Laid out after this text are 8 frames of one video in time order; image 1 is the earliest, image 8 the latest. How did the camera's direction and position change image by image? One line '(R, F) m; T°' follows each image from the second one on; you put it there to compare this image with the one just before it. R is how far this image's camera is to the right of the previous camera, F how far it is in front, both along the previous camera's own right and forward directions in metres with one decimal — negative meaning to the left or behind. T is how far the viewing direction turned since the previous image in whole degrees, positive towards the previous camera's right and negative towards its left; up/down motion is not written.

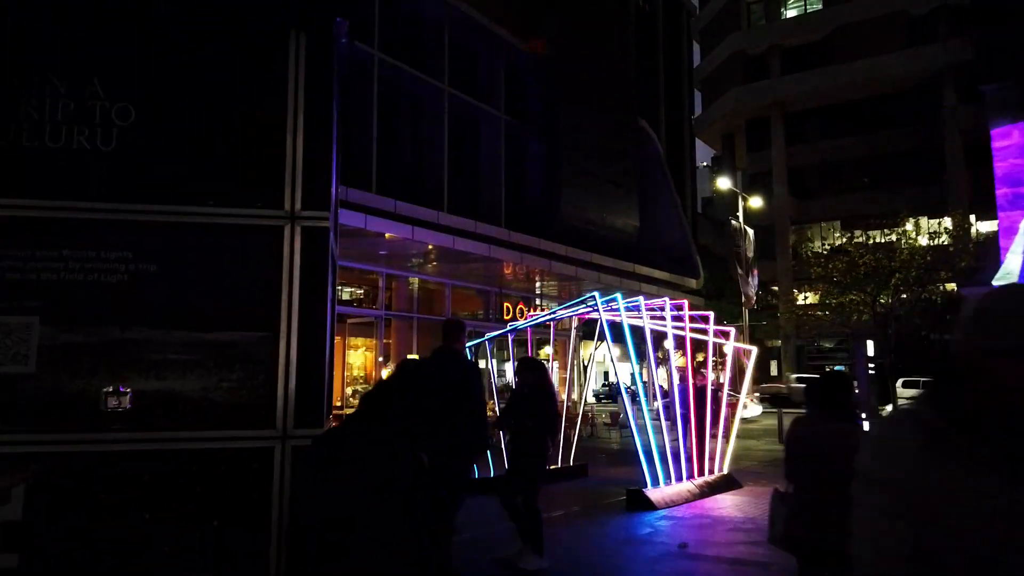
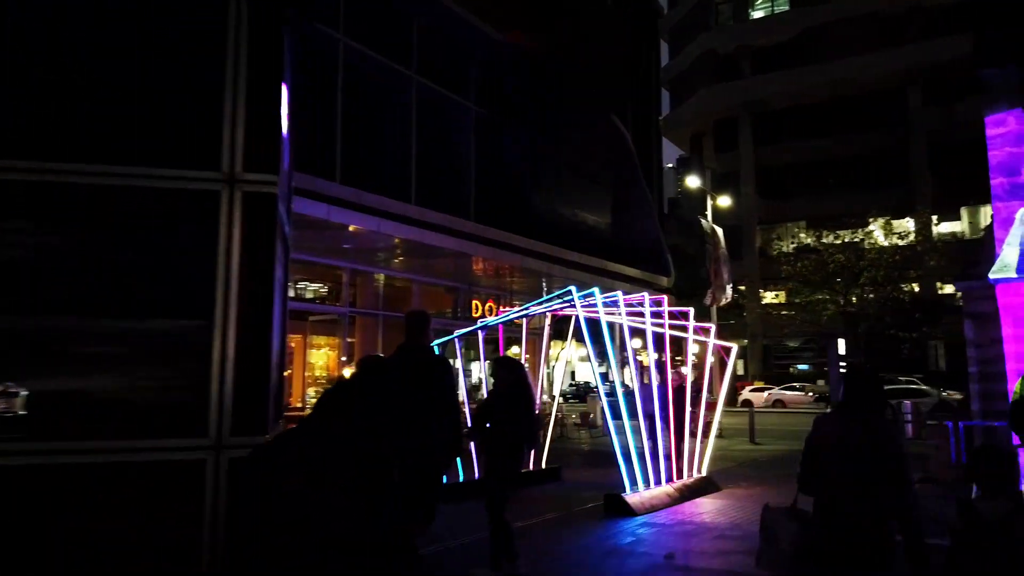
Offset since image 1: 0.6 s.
(-0.1, +0.6) m; +3°
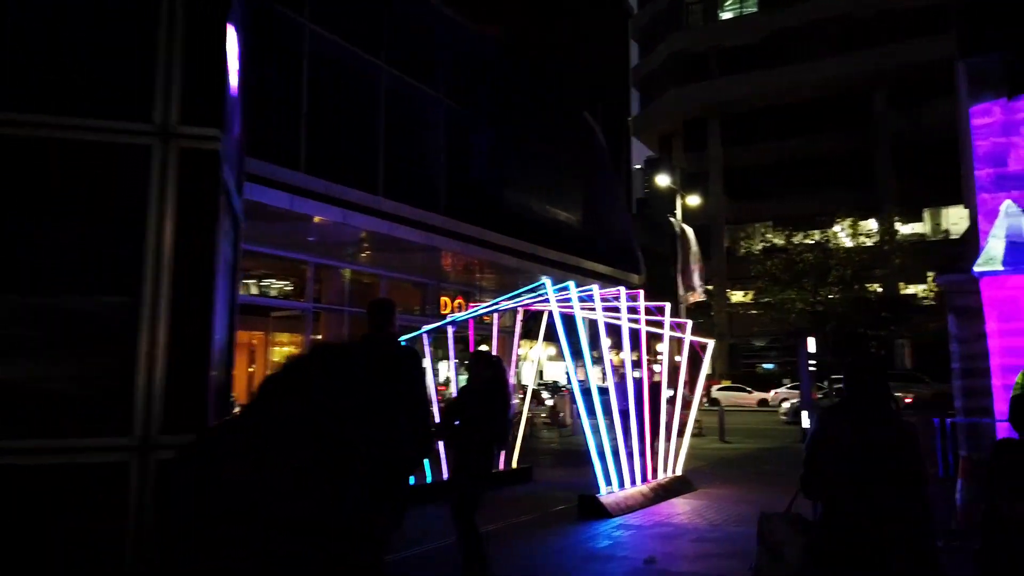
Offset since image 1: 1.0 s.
(0.0, +0.4) m; +2°
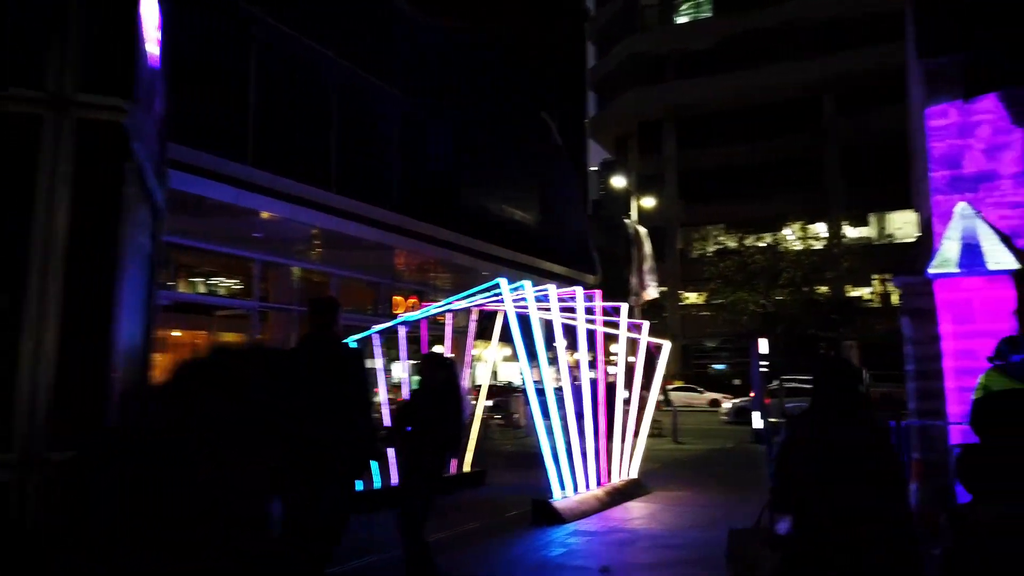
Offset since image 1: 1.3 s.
(0.0, +0.3) m; +3°
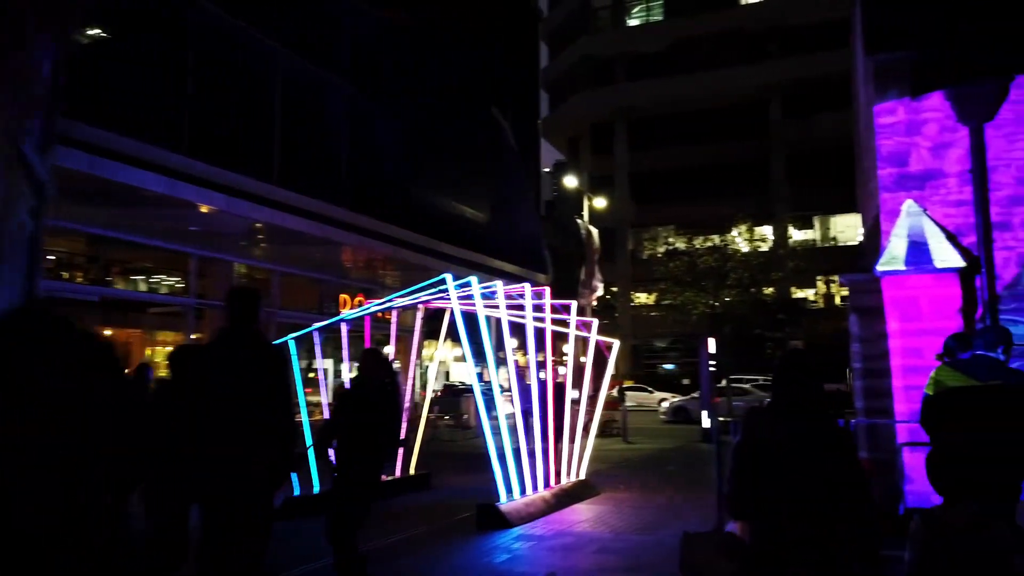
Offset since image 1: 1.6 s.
(+0.1, +0.3) m; +4°
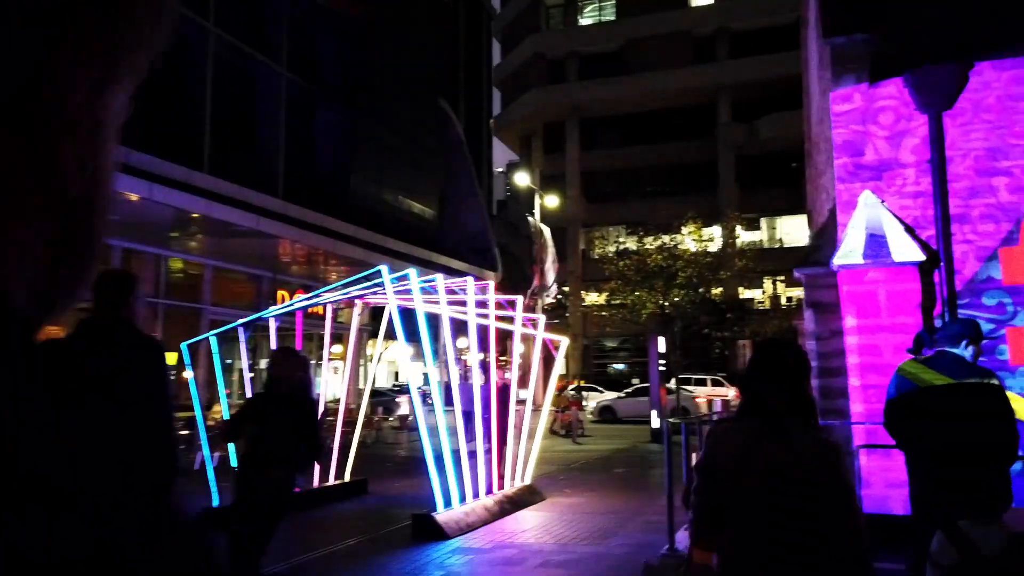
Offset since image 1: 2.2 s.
(+0.1, +0.6) m; +4°
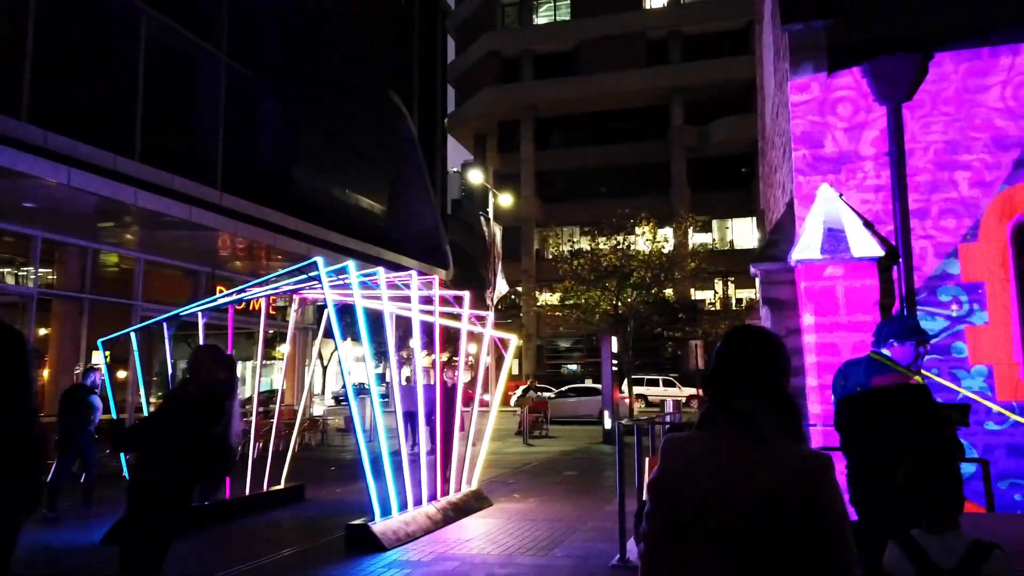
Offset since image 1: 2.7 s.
(+0.1, +0.5) m; +4°
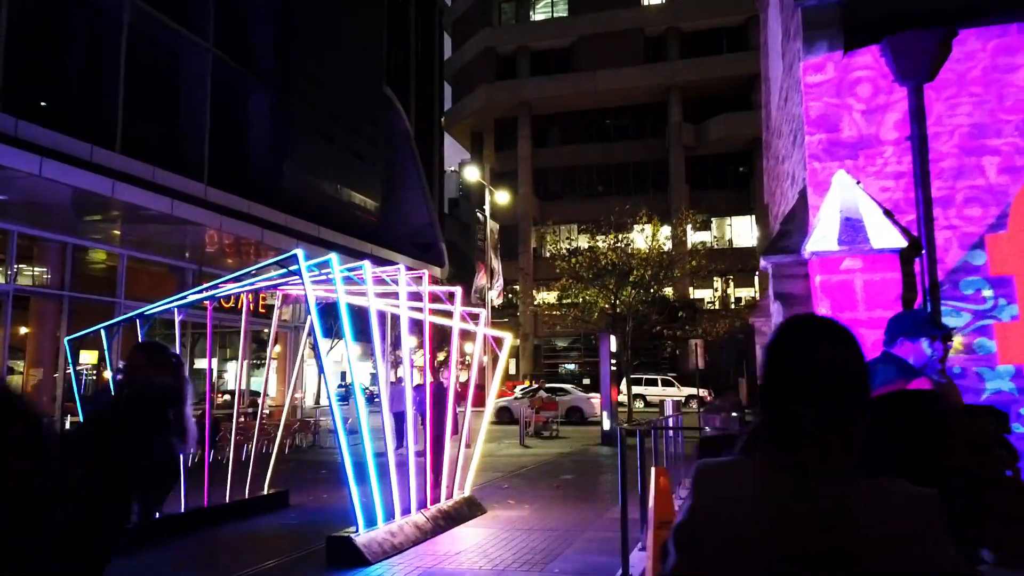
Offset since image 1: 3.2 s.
(0.0, +0.5) m; 0°
